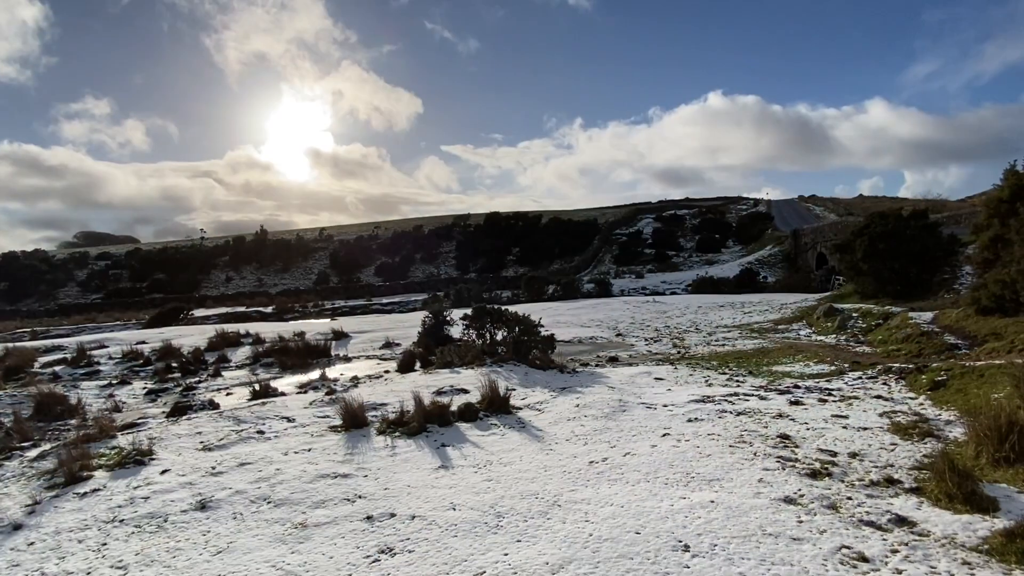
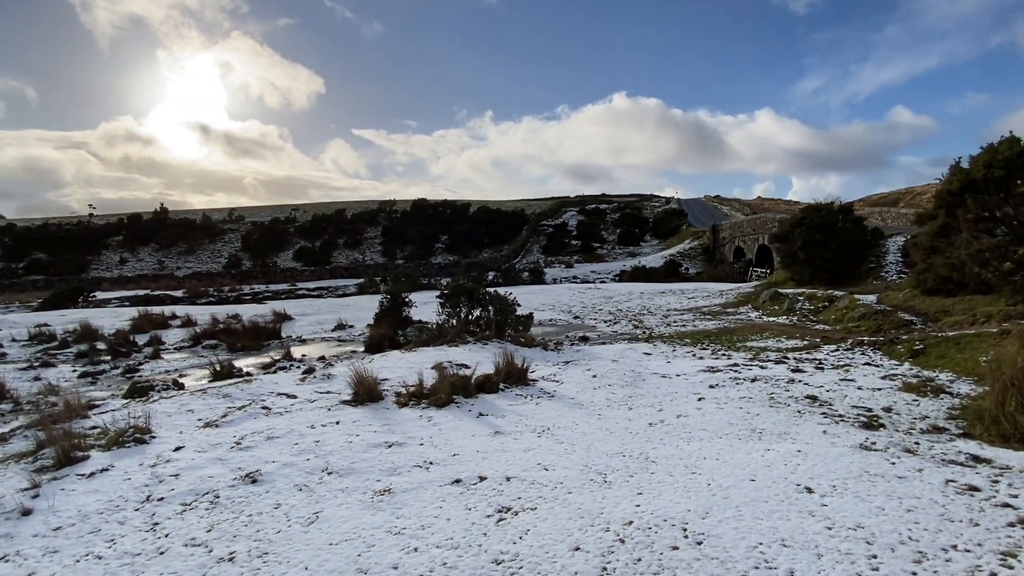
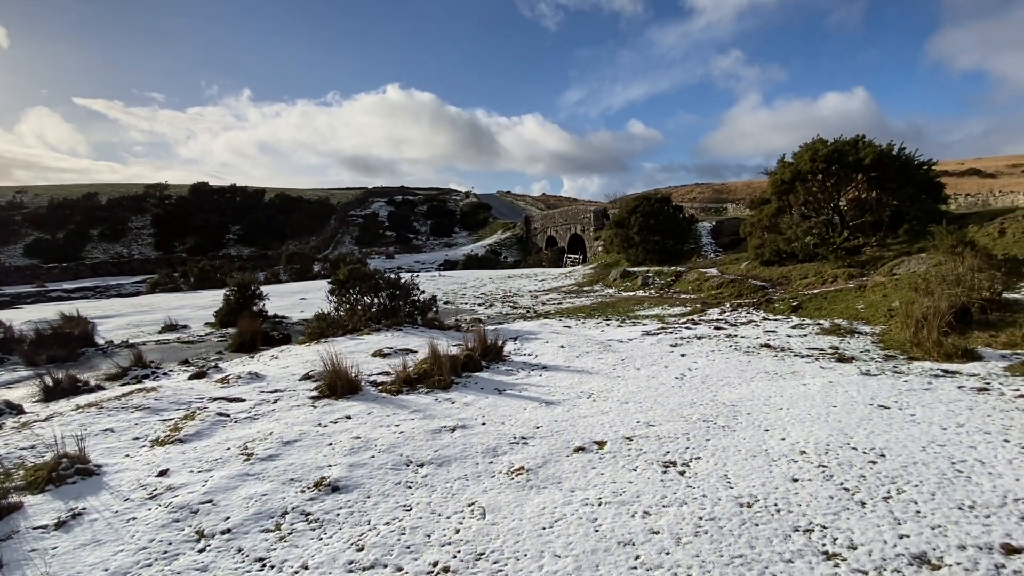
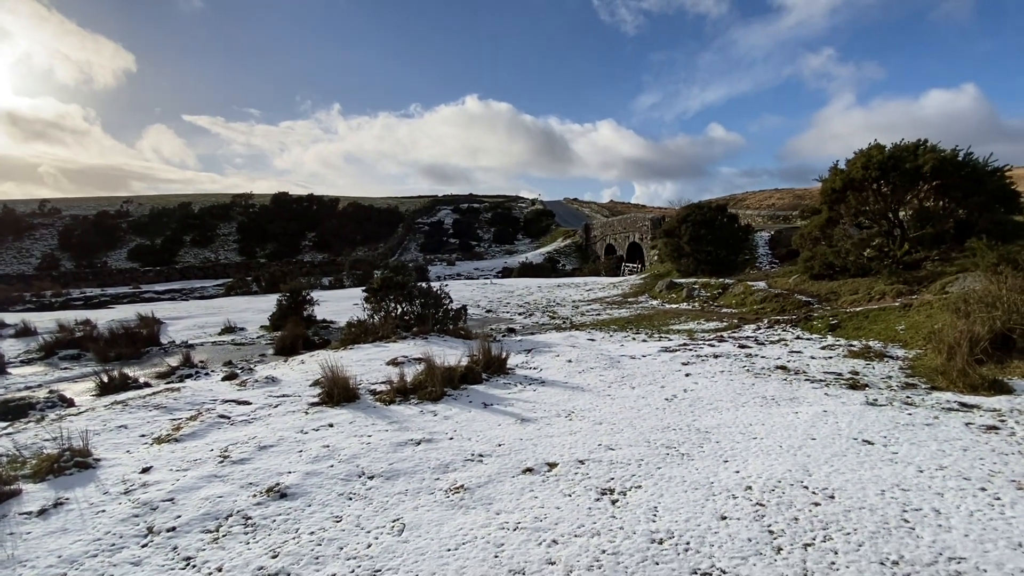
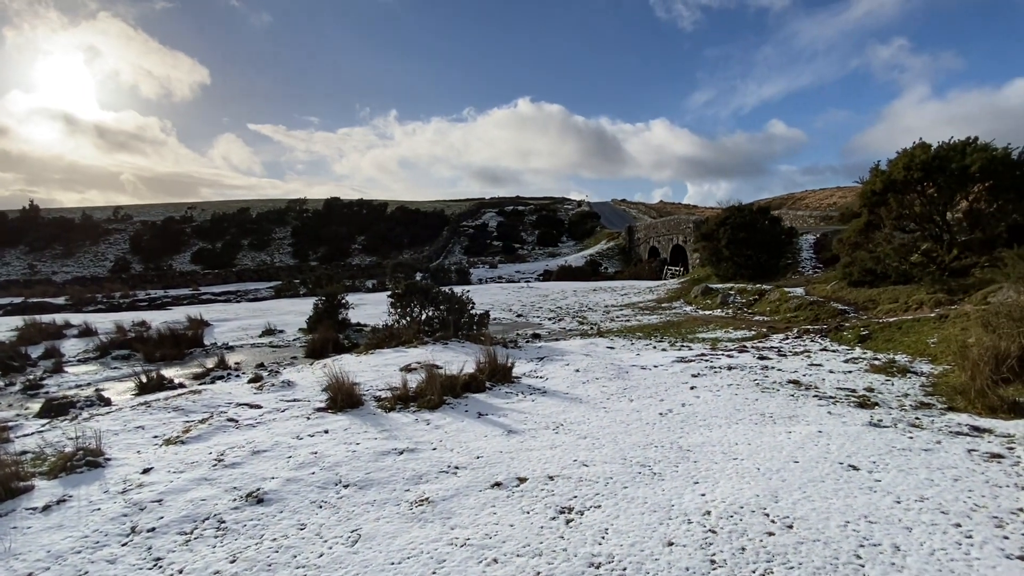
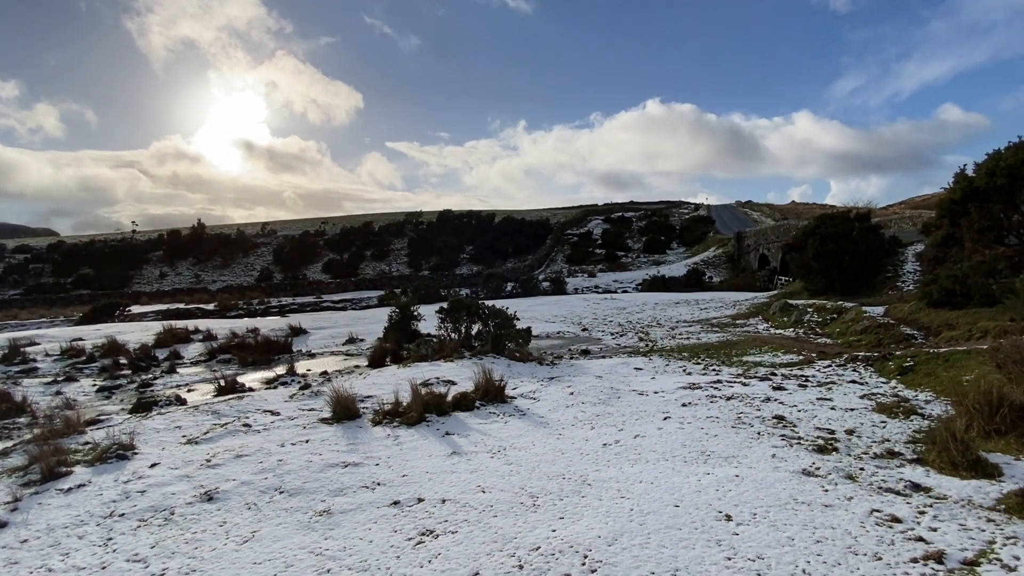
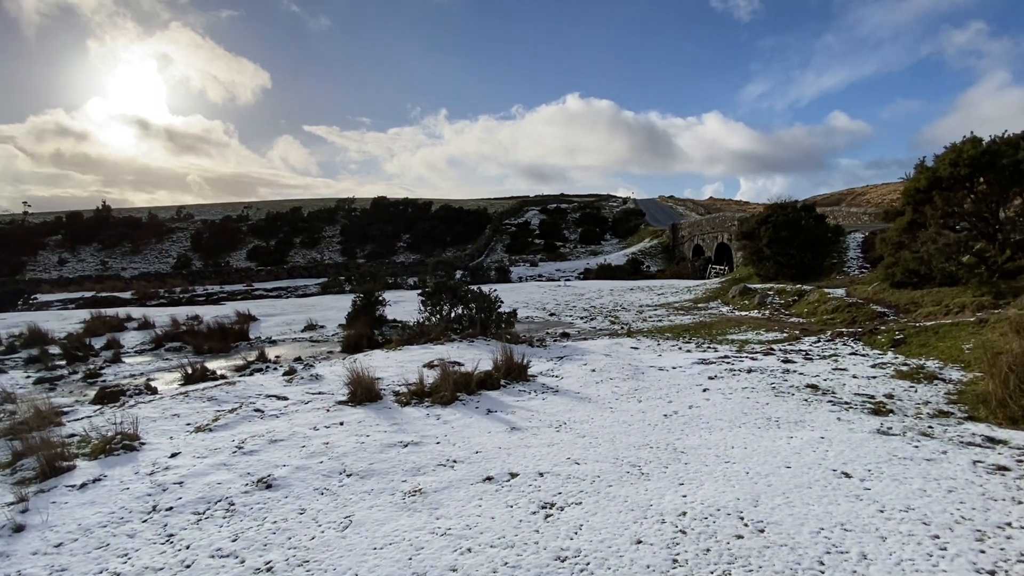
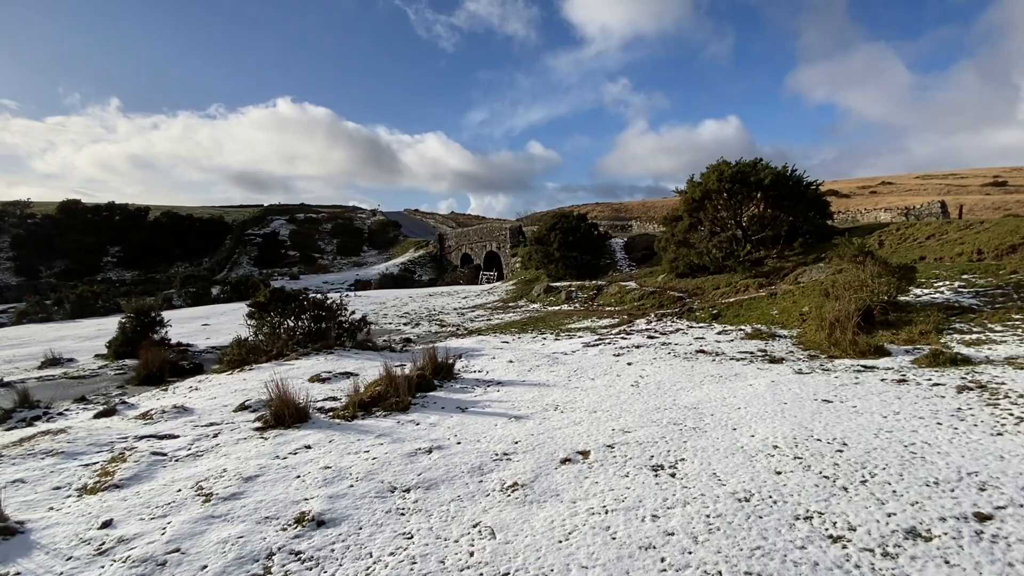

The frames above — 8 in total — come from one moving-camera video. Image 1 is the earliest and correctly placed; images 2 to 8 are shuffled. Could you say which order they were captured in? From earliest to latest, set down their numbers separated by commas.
6, 2, 7, 5, 4, 3, 8
